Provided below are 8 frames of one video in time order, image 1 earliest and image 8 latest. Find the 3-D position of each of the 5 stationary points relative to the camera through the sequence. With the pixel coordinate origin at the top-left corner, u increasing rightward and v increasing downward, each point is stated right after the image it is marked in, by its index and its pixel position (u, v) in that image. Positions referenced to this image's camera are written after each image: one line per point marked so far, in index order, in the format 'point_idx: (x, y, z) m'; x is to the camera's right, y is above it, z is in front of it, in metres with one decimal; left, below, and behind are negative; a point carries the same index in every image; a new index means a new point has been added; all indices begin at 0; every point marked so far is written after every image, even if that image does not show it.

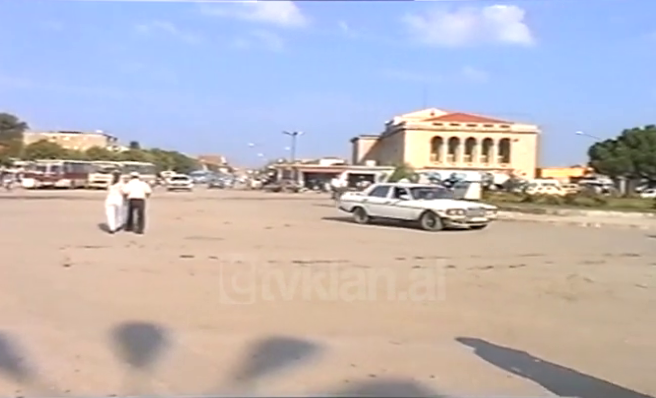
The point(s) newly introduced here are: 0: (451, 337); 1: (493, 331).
0: (+1.4, -1.6, +6.7) m
1: (+1.9, -1.6, +7.0) m
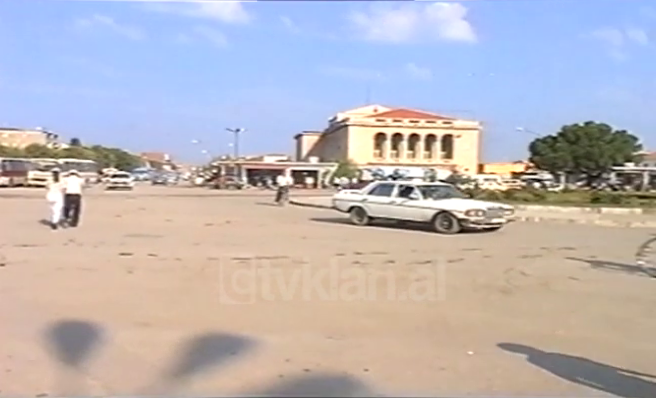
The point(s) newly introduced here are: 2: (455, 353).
0: (+0.7, -1.6, +6.8) m
1: (+1.2, -1.5, +7.1) m
2: (+1.5, -1.7, +6.3) m
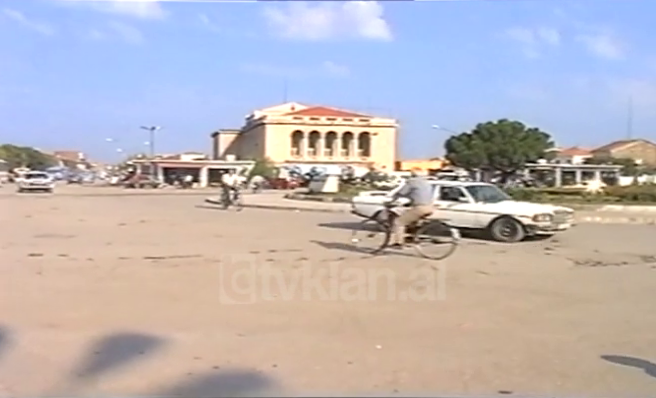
0: (-0.3, -1.5, +6.9) m
1: (+0.2, -1.5, +7.2) m
2: (+0.4, -1.6, +6.5) m
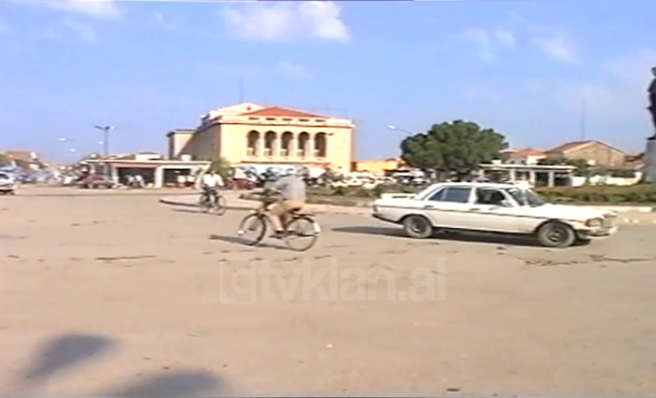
0: (-0.9, -1.6, +7.0) m
1: (-0.4, -1.5, +7.3) m
2: (-0.1, -1.7, +6.6) m
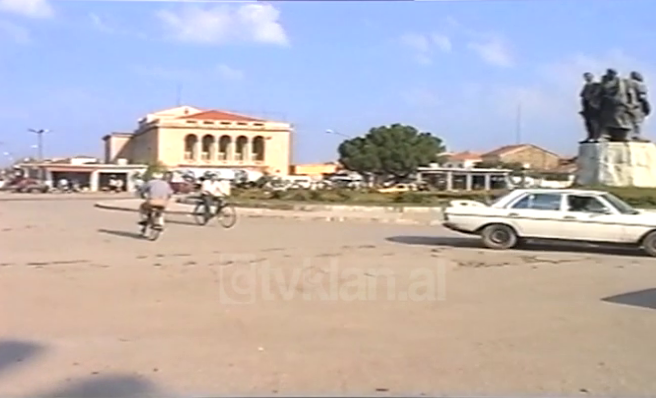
0: (-1.7, -1.6, +7.1) m
1: (-1.2, -1.6, +7.4) m
2: (-0.9, -1.7, +6.7) m
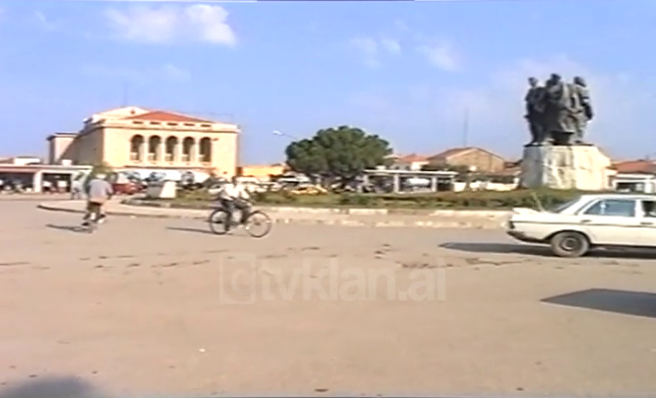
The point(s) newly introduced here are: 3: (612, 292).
0: (-2.4, -1.6, +7.1) m
1: (-2.0, -1.6, +7.4) m
2: (-1.6, -1.7, +6.7) m
3: (+5.0, -1.7, +10.3) m
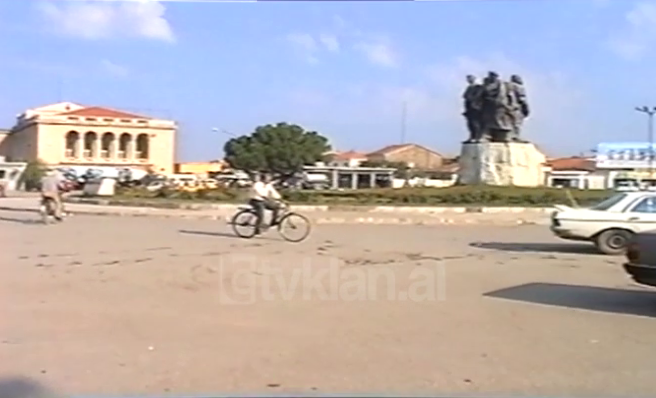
0: (-3.0, -1.6, +6.8) m
1: (-2.6, -1.6, +7.2) m
2: (-2.2, -1.7, +6.5) m
3: (+4.0, -1.6, +10.8) m
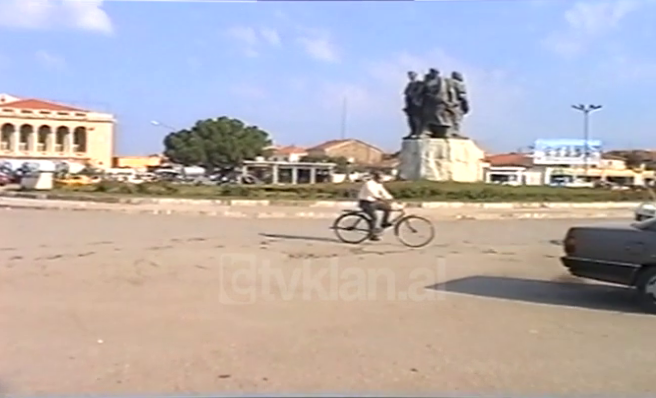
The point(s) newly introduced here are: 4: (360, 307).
0: (-3.6, -1.6, +6.5) m
1: (-3.2, -1.5, +6.9) m
2: (-2.7, -1.7, +6.3) m
3: (+3.0, -1.5, +11.2) m
4: (+0.4, -1.5, +8.5) m
